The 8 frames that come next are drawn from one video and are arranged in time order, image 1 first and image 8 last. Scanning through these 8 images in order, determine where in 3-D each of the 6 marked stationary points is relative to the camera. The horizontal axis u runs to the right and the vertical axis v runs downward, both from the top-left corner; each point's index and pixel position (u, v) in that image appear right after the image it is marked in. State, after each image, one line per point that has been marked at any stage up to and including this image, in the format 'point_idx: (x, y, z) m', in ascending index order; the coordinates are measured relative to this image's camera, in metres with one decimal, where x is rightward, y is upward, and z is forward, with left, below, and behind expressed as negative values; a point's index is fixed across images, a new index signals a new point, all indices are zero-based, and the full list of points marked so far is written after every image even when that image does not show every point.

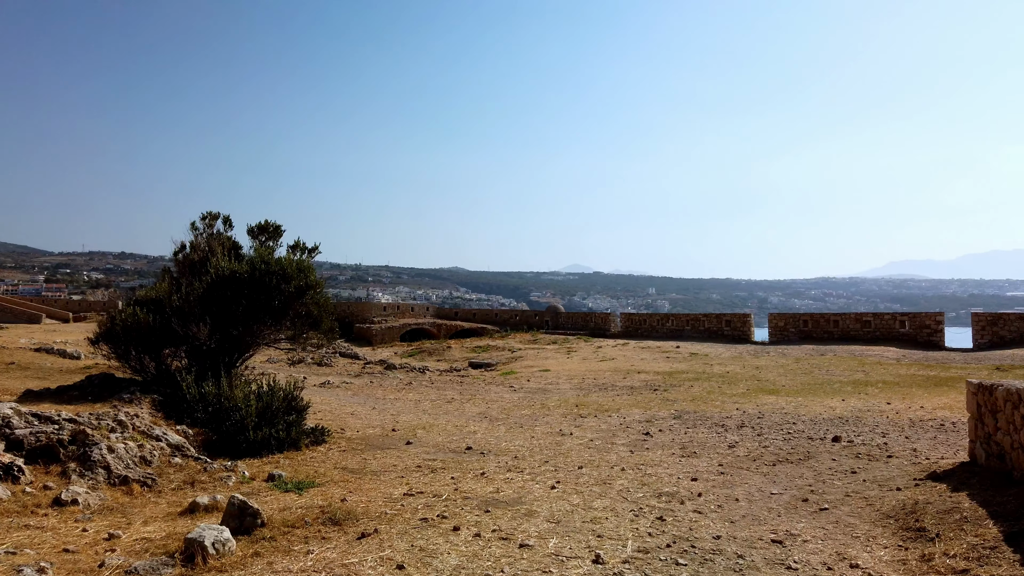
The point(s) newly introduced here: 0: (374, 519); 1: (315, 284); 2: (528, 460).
0: (-0.9, -1.4, +4.7) m
1: (-2.5, +0.1, +9.5) m
2: (+0.2, -1.7, +7.5) m
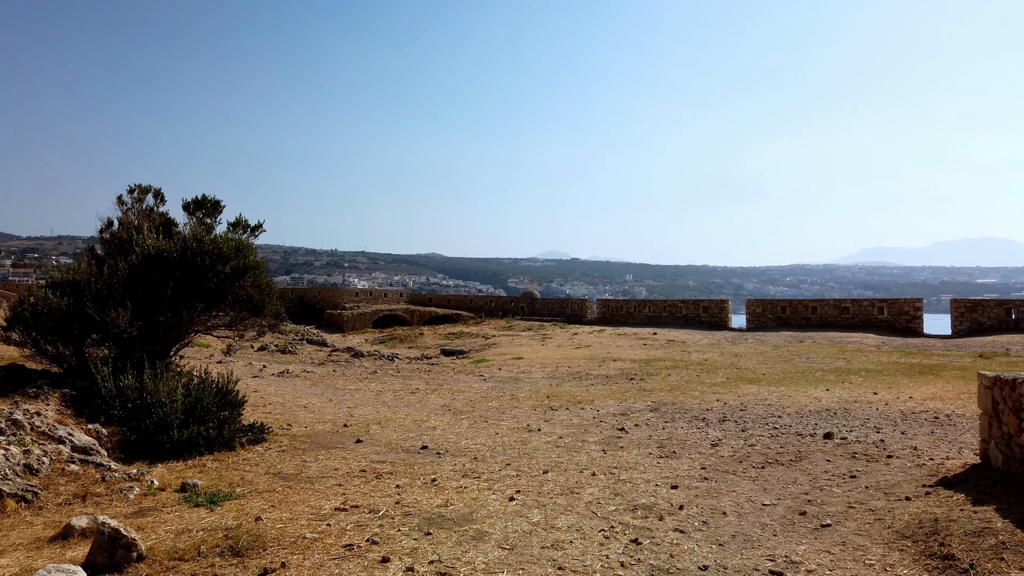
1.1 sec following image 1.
0: (-1.1, -1.3, +3.8) m
1: (-2.9, +0.3, +8.5) m
2: (-0.2, -1.5, +6.7) m
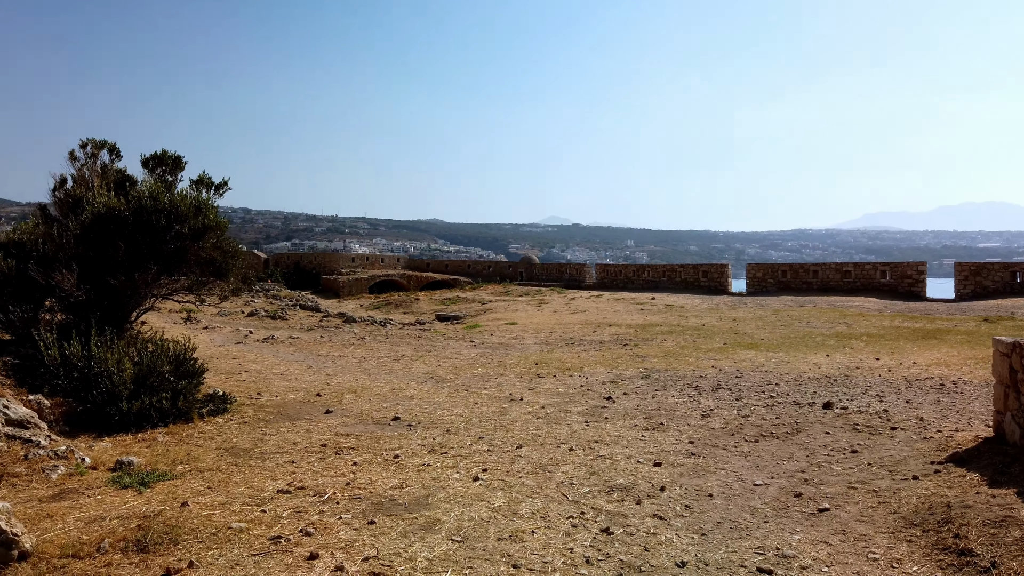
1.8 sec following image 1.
0: (-1.4, -1.1, +3.4) m
1: (-3.1, +0.7, +8.0) m
2: (-0.4, -1.2, +6.2) m
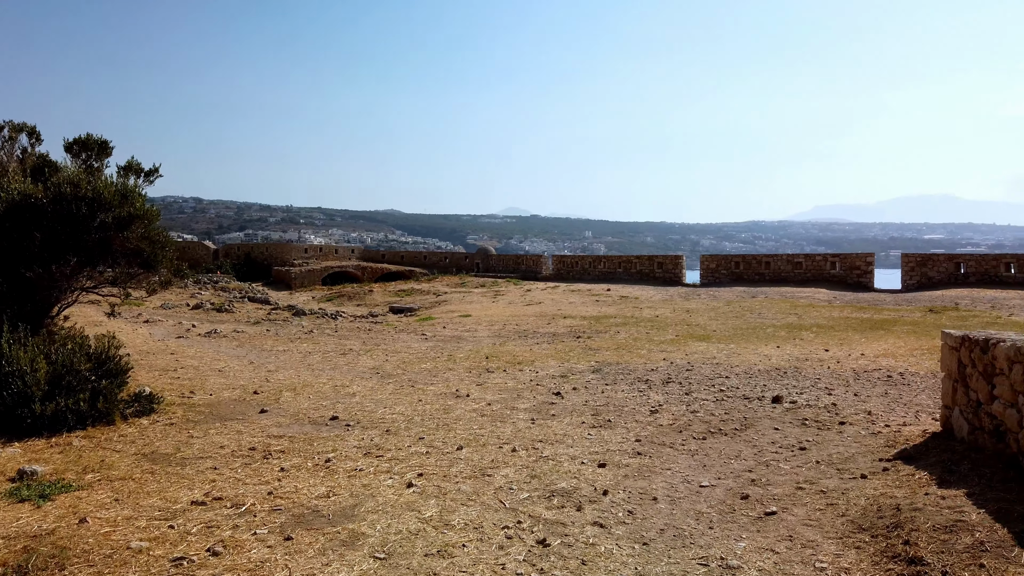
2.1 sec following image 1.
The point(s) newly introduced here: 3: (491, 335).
0: (-1.6, -1.1, +3.0) m
1: (-3.6, +0.7, +7.5) m
2: (-0.9, -1.1, +5.9) m
3: (-0.4, -1.0, +16.2) m
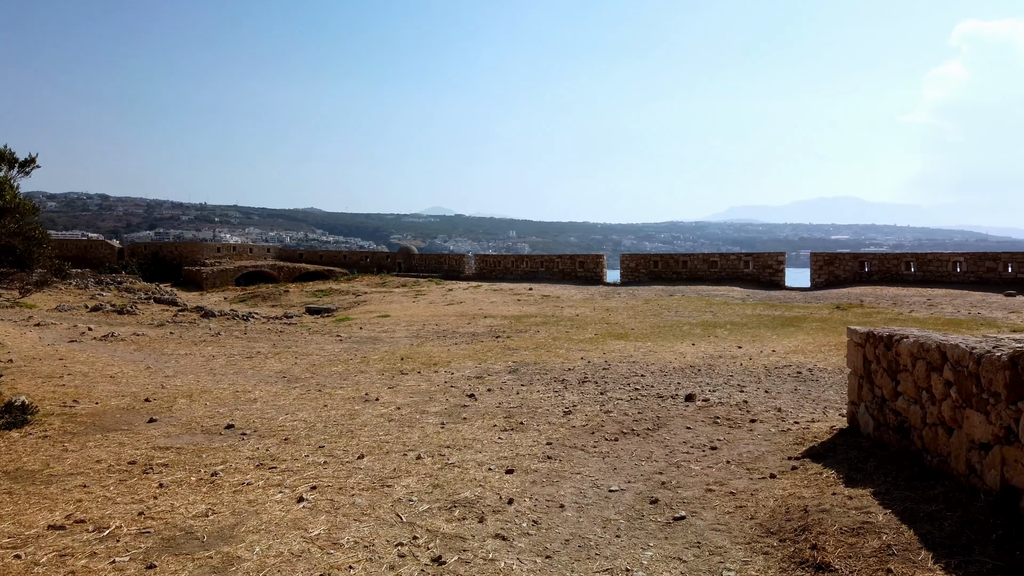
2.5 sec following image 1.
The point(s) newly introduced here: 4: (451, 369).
0: (-2.0, -1.1, +2.6) m
1: (-4.5, +0.7, +6.9) m
2: (-1.6, -1.1, +5.5) m
3: (-2.2, -1.0, +15.8) m
4: (-0.8, -1.1, +10.0) m
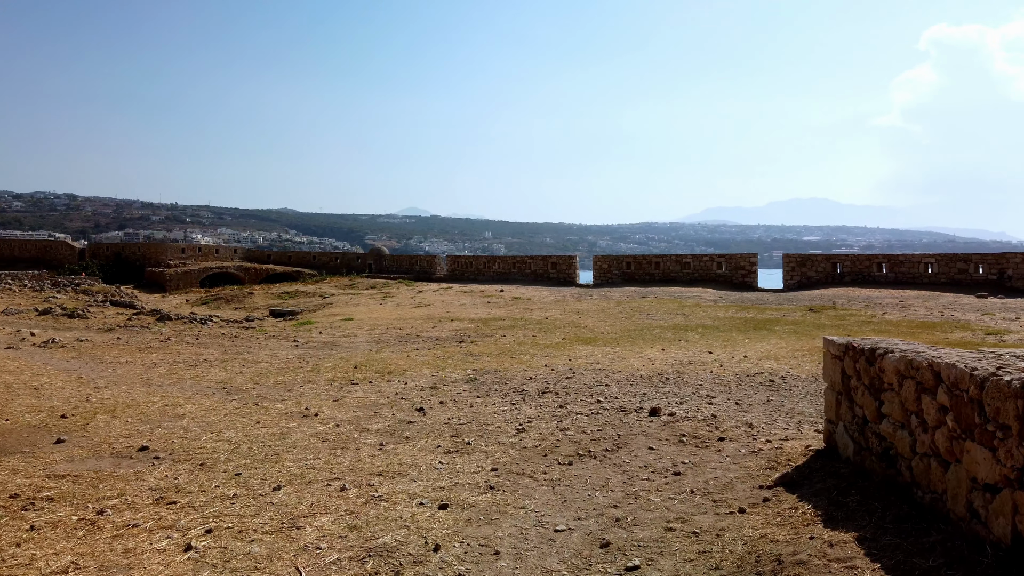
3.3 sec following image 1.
0: (-2.3, -1.1, +2.0) m
1: (-4.9, +0.7, +6.2) m
2: (-1.9, -1.2, +4.9) m
3: (-2.9, -1.1, +15.2) m
4: (-1.3, -1.1, +9.4) m
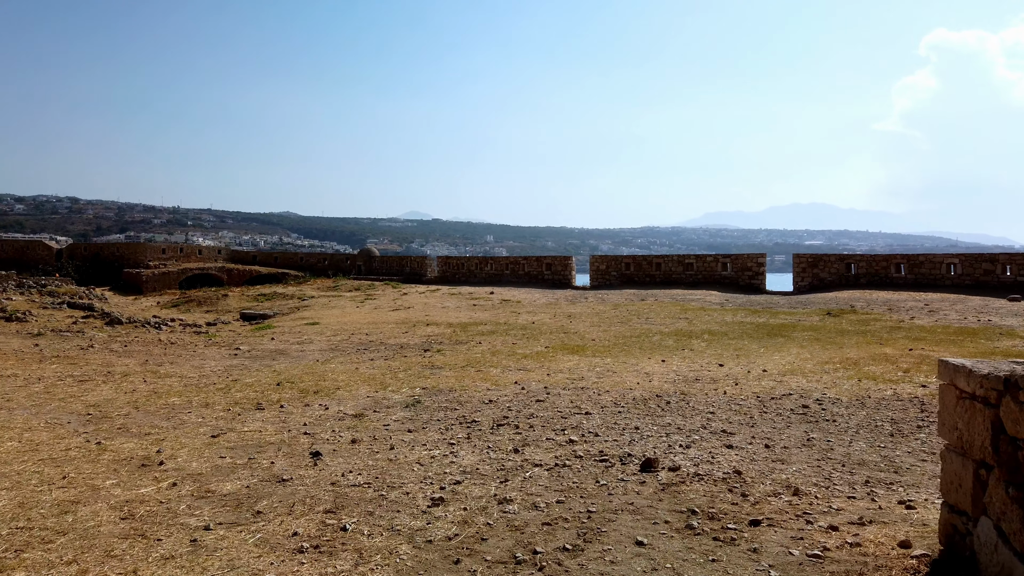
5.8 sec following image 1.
0: (-2.8, -1.1, -0.1) m
1: (-5.3, +0.7, +4.1) m
2: (-2.4, -1.1, +2.8) m
3: (-3.3, -1.0, +13.1) m
4: (-1.7, -1.1, +7.3) m
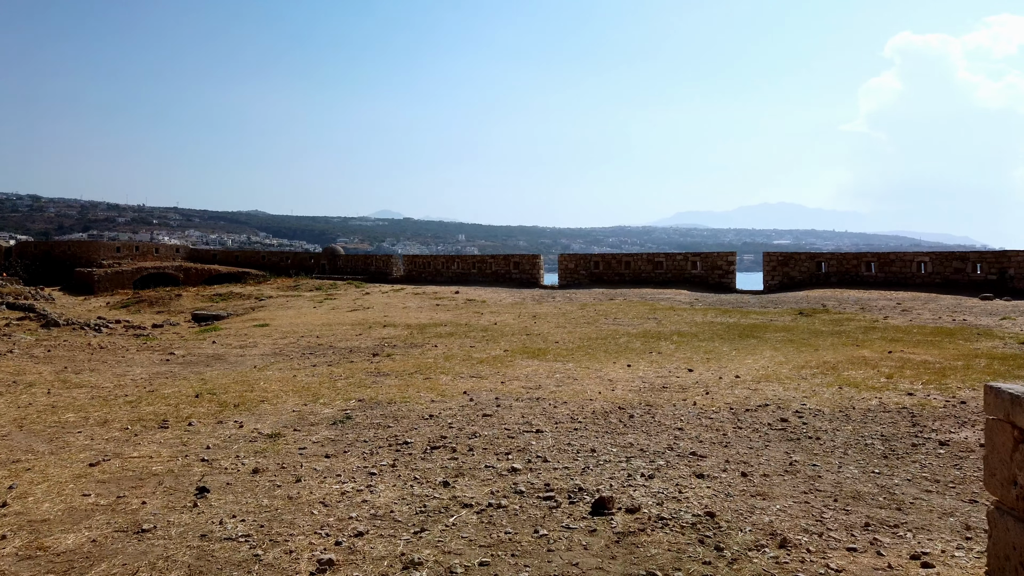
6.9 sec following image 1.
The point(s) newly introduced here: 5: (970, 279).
0: (-2.9, -1.1, -1.0) m
1: (-5.7, +0.7, +3.1) m
2: (-2.7, -1.1, +1.9) m
3: (-3.9, -1.0, +12.2) m
4: (-2.2, -1.1, +6.5) m
5: (+10.4, +0.2, +16.9) m
